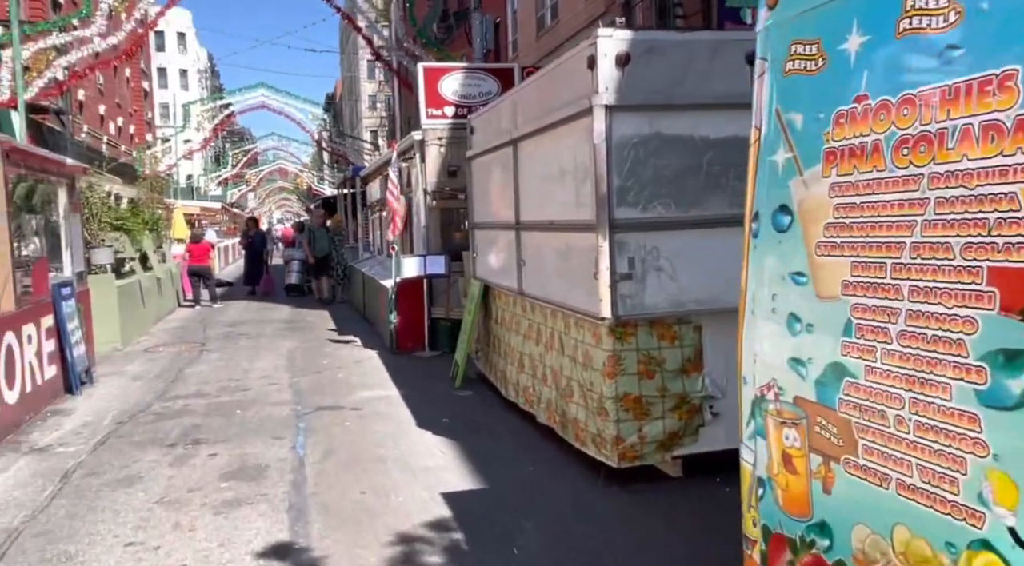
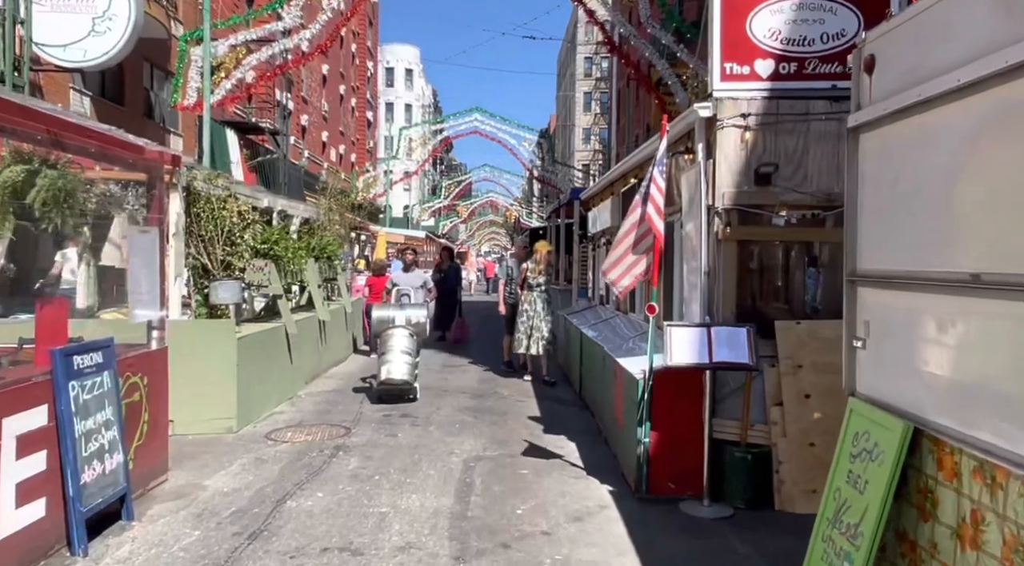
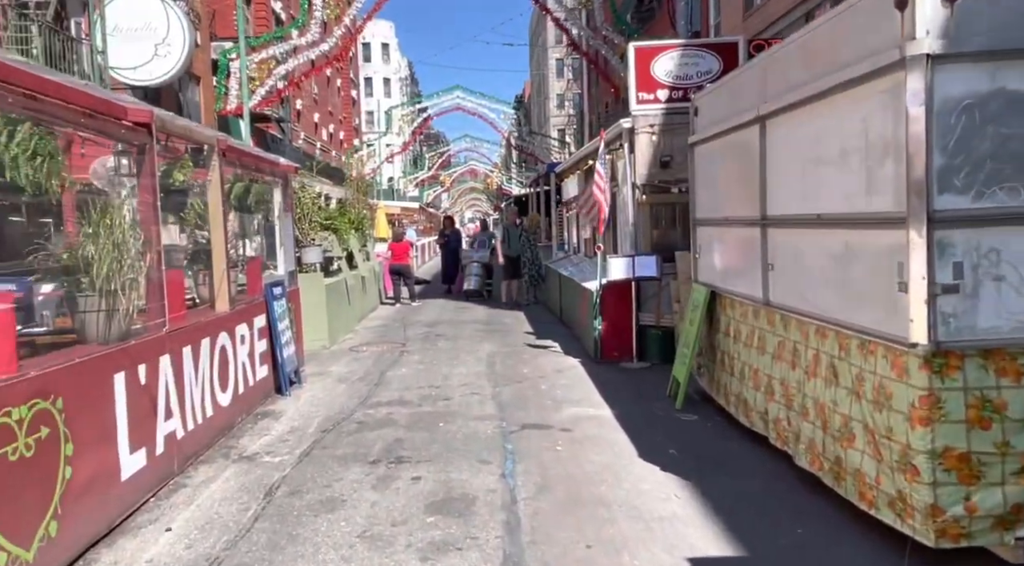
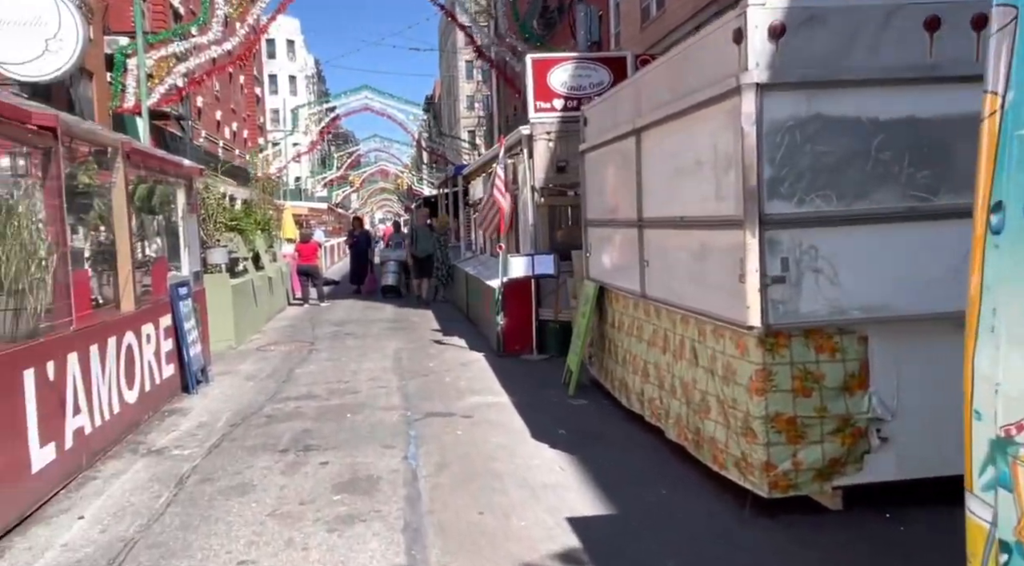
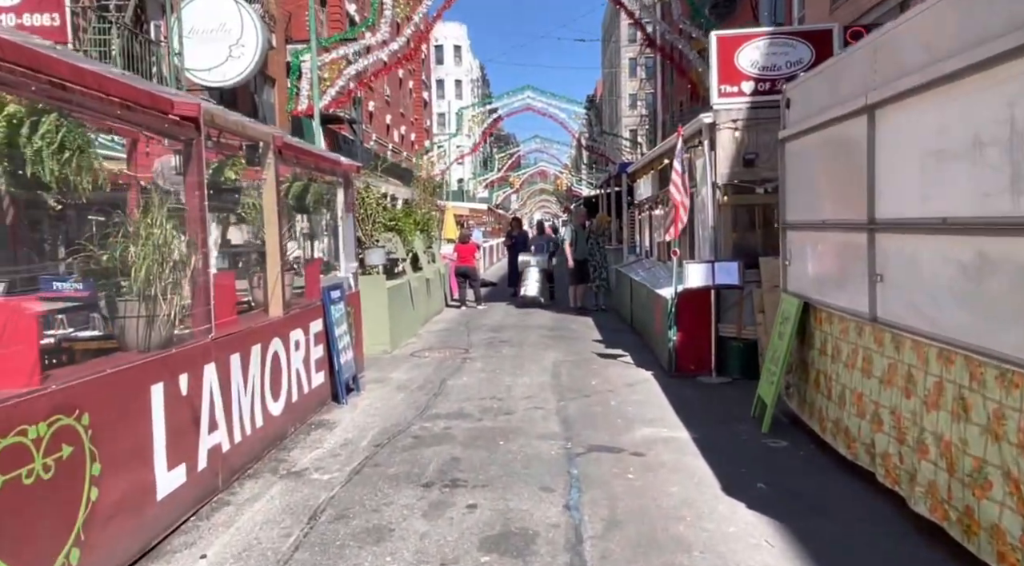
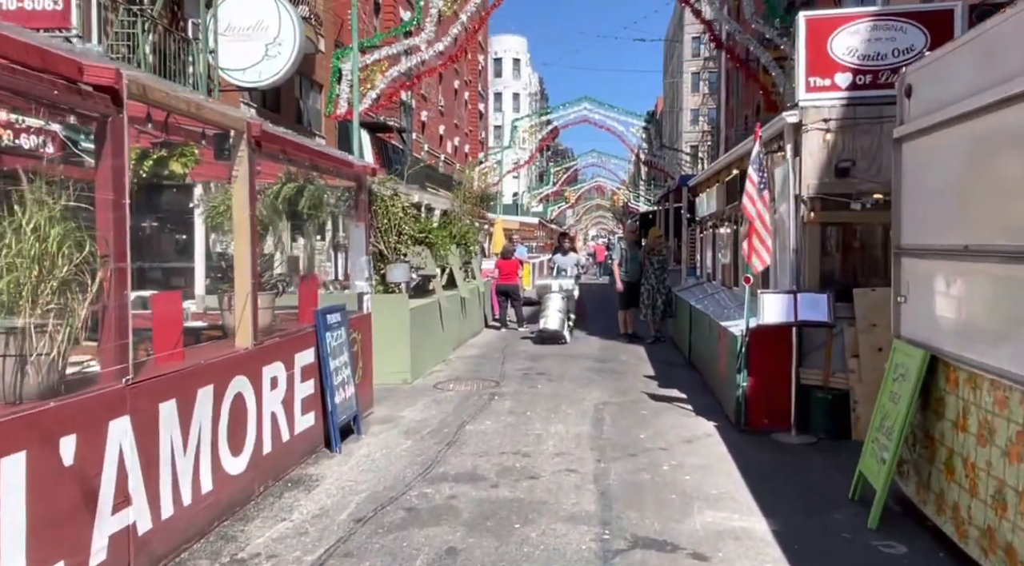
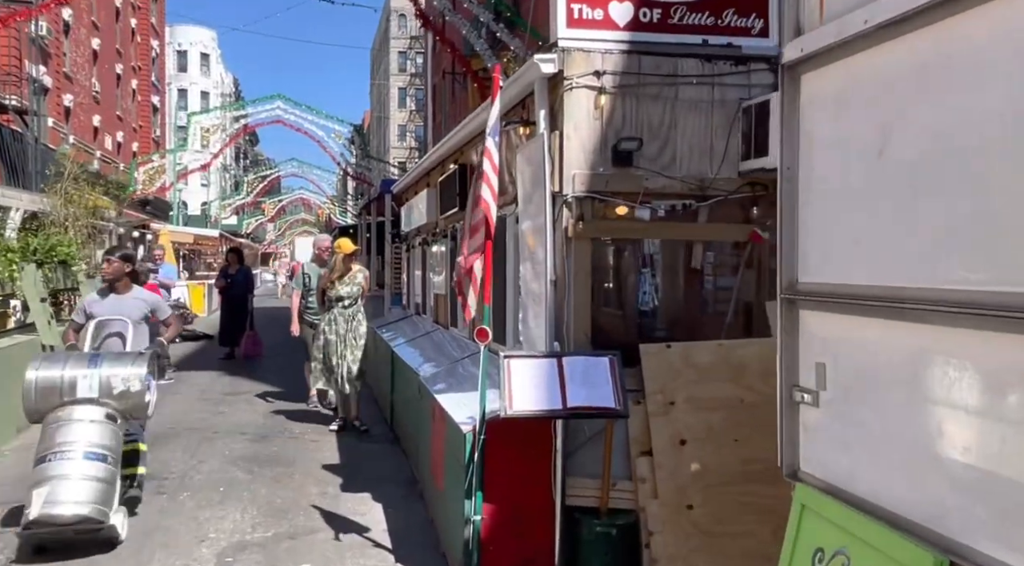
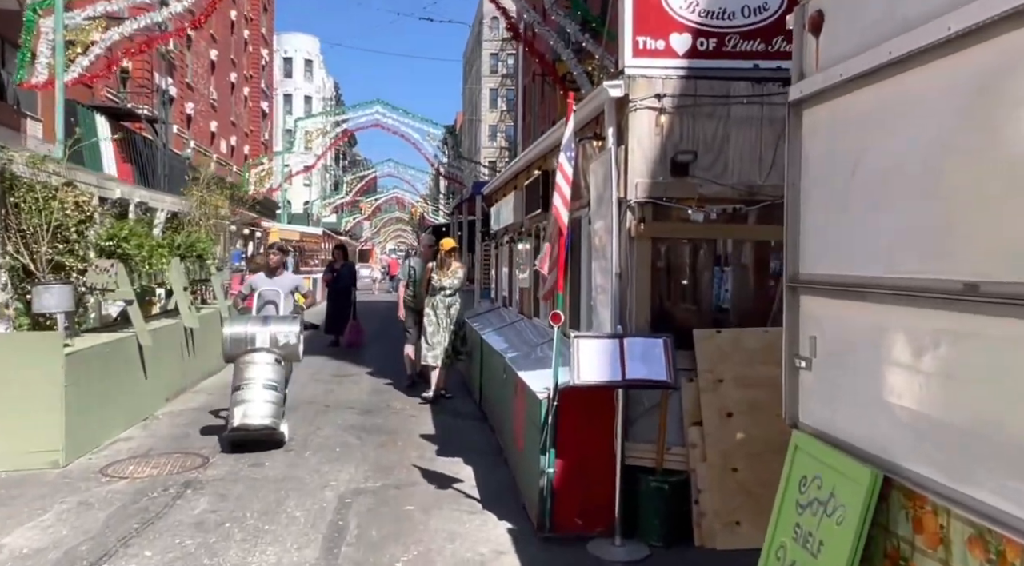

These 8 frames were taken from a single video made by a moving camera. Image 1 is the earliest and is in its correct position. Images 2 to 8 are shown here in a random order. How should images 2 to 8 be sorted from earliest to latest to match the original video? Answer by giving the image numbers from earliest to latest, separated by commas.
4, 3, 5, 6, 2, 8, 7
